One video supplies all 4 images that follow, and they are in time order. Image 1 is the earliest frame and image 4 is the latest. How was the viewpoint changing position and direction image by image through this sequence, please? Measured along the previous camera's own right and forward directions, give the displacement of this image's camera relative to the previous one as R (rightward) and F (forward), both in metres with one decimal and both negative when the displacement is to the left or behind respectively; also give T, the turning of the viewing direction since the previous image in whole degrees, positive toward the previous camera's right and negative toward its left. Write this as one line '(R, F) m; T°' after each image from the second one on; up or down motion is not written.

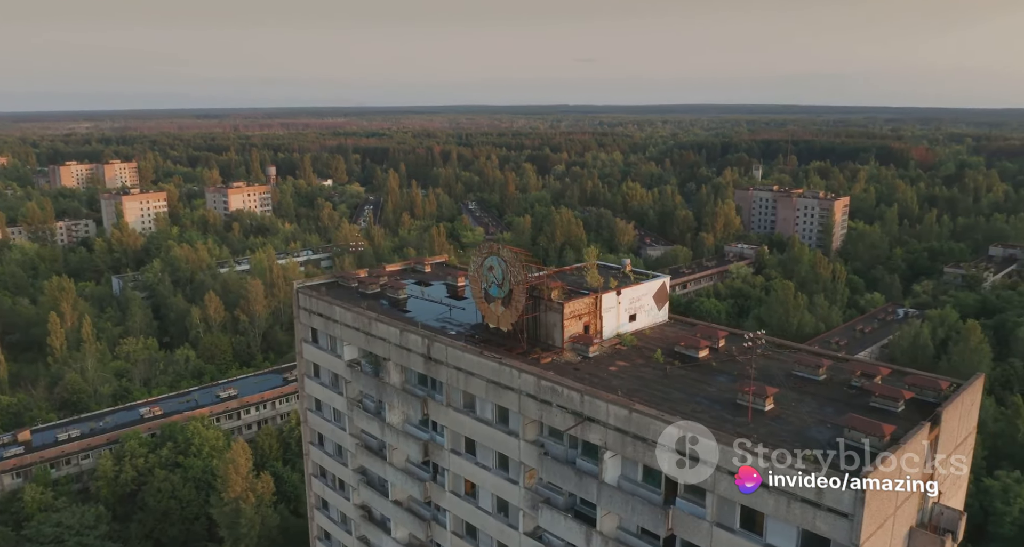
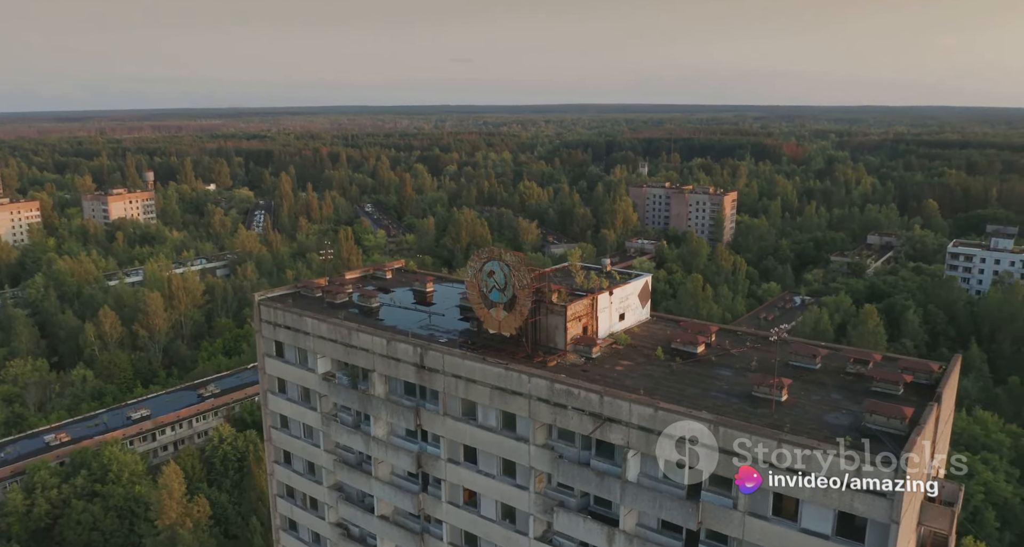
(-2.3, +0.3) m; +8°
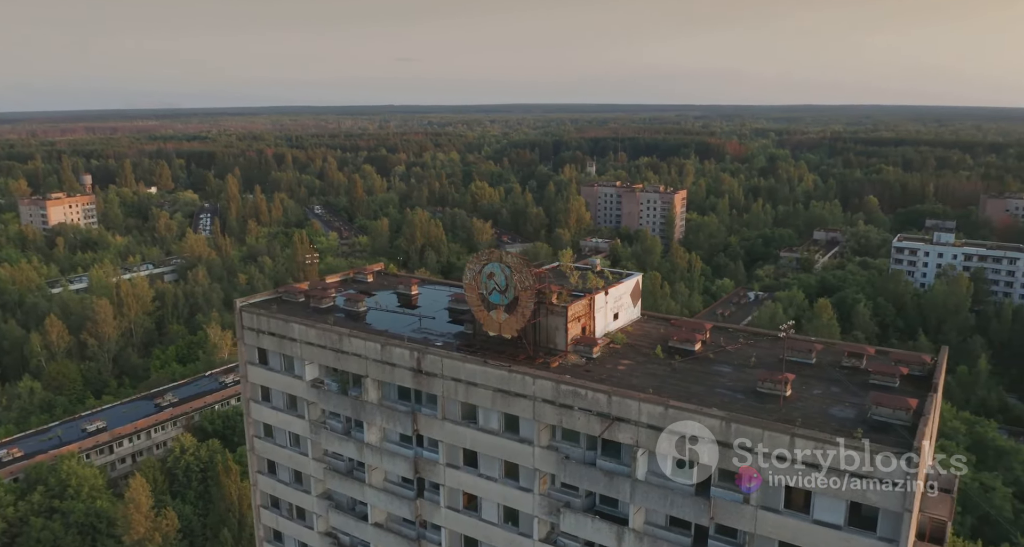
(-1.1, +0.1) m; +4°
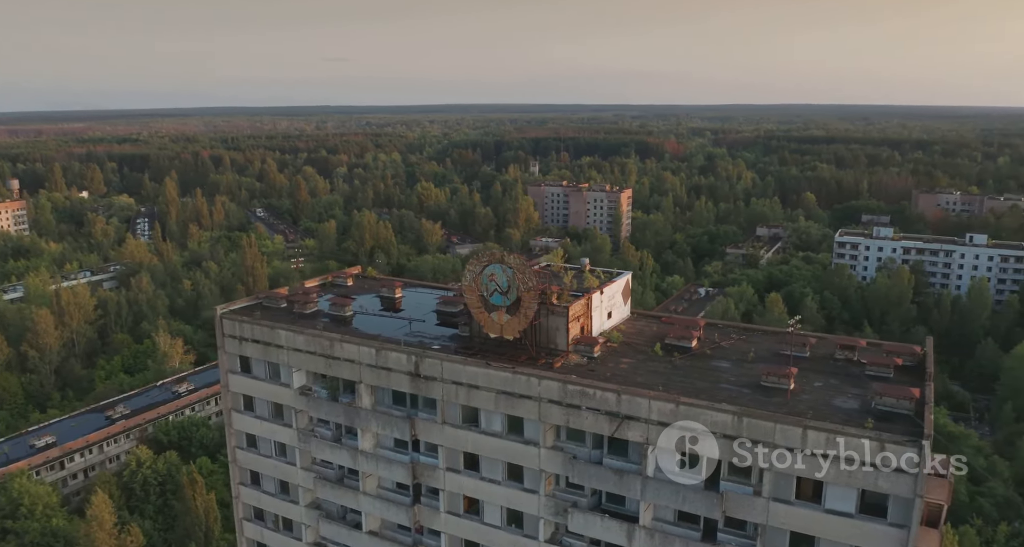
(-1.2, +0.1) m; +4°
